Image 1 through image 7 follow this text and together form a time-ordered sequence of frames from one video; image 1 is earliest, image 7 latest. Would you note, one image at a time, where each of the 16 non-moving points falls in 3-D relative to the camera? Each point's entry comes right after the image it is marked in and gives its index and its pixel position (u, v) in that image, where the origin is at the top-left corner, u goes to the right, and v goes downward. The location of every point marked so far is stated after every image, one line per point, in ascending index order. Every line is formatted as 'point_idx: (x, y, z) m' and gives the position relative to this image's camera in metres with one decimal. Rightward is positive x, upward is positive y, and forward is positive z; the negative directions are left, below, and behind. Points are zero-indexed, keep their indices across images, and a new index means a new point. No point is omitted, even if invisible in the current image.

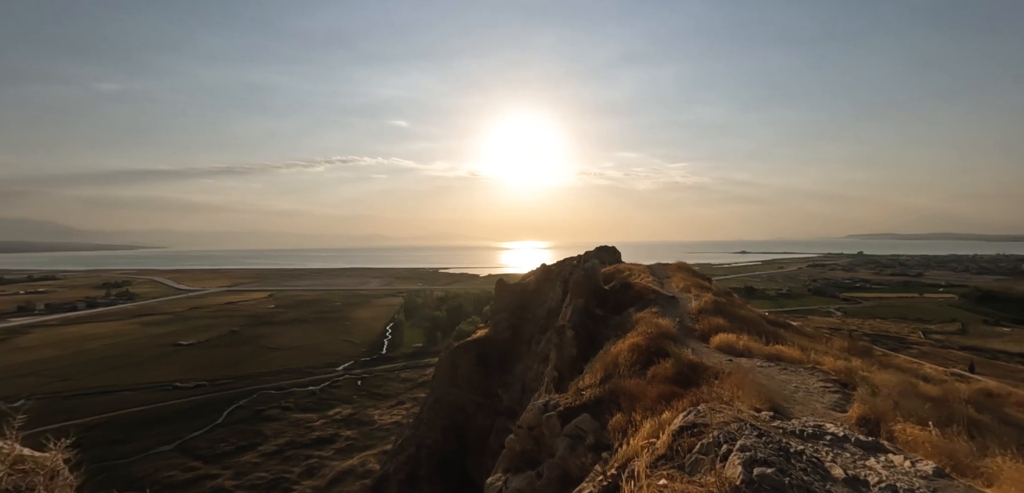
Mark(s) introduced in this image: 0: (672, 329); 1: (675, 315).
0: (+3.4, -1.8, +9.5) m
1: (+4.5, -2.0, +12.4) m
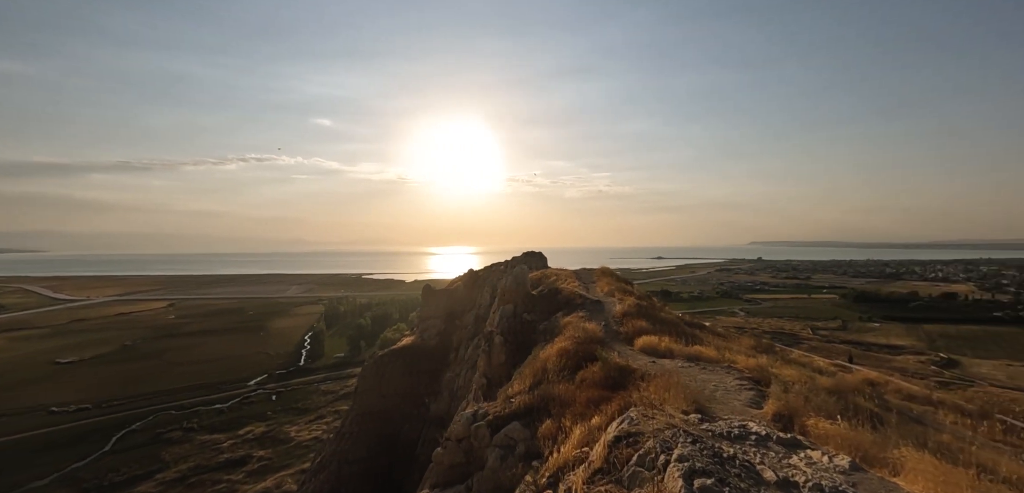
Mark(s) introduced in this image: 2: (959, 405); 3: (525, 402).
0: (+1.8, -1.9, +9.7) m
1: (+2.4, -2.1, +12.8) m
2: (+17.4, -6.1, +16.9) m
3: (+0.2, -2.3, +6.5) m
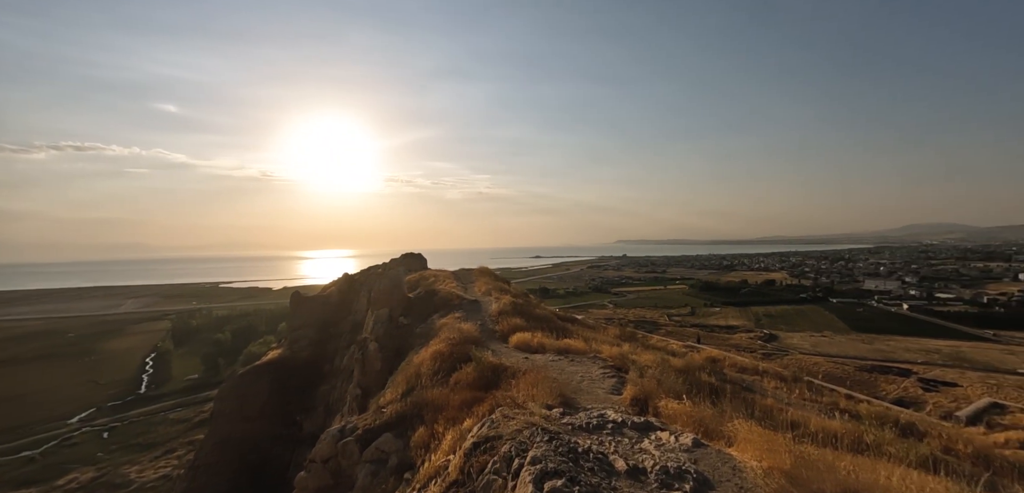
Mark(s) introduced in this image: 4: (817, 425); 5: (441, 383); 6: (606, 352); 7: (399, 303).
0: (-0.9, -1.9, +9.6) m
1: (-1.0, -2.1, +12.7) m
2: (+12.4, -5.9, +20.6) m
3: (-1.6, -2.3, +6.0) m
4: (+4.3, -2.5, +6.2) m
5: (-1.0, -2.0, +6.3) m
6: (+1.9, -2.2, +9.2) m
7: (-3.8, -1.9, +14.5) m
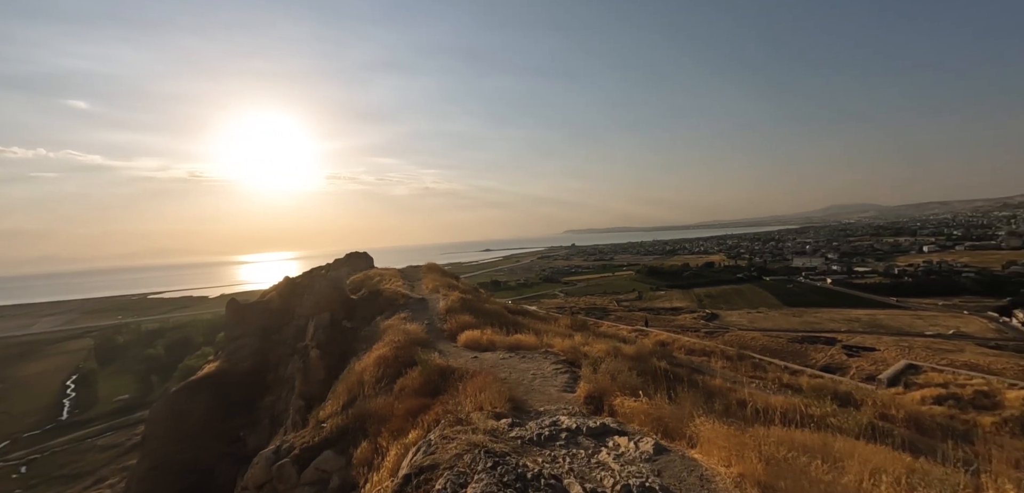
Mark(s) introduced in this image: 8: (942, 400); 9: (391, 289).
0: (-1.9, -1.8, +9.2) m
1: (-2.4, -2.0, +12.2) m
2: (+10.3, -5.1, +21.6) m
3: (-2.2, -2.3, +5.5) m
4: (+3.7, -2.3, +6.3) m
5: (-1.7, -1.9, +5.8) m
6: (+1.0, -2.0, +9.0) m
7: (-5.3, -1.9, +13.7) m
8: (+18.3, -6.5, +18.7) m
9: (-4.4, -1.5, +16.1) m
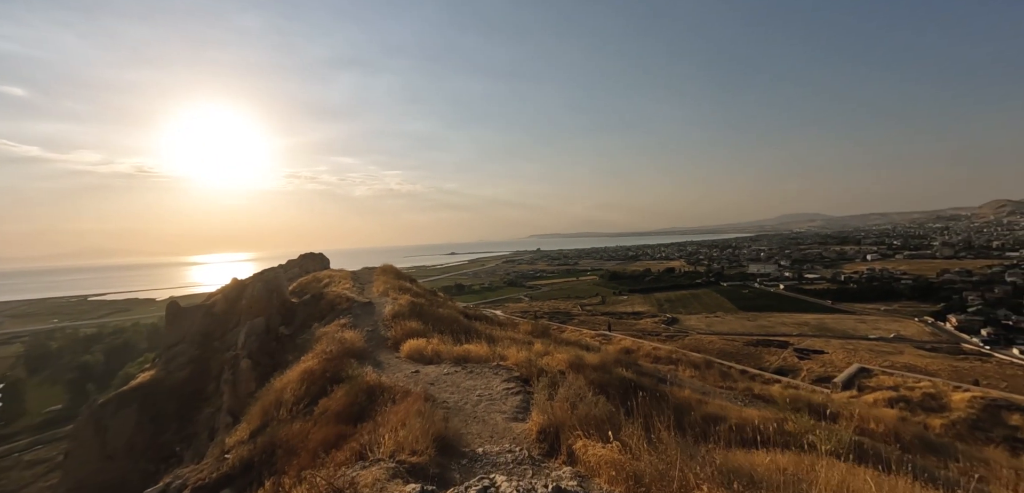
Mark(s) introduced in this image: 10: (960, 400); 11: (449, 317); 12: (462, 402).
0: (-2.7, -1.8, +8.2) m
1: (-3.5, -2.0, +11.2) m
2: (+8.4, -5.3, +21.4) m
3: (-2.8, -2.2, +4.6) m
4: (+3.0, -2.3, +5.8) m
5: (-2.3, -1.9, +4.9) m
6: (+0.1, -2.0, +8.3) m
7: (-6.5, -1.8, +12.5) m
8: (+16.6, -6.9, +19.2) m
9: (-5.8, -1.5, +14.9) m
10: (+20.1, -6.9, +19.6) m
11: (-1.8, -2.2, +14.1) m
12: (-0.5, -2.0, +5.9) m
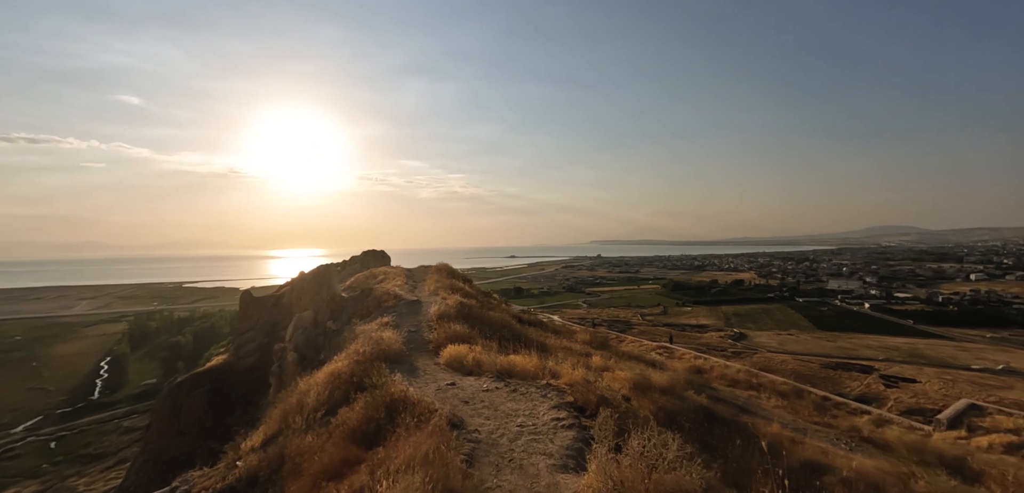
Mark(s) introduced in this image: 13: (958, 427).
0: (-1.8, -1.7, +7.7) m
1: (-2.2, -1.9, +10.8) m
2: (+10.8, -5.7, +19.4) m
3: (-2.4, -2.0, +4.1) m
4: (+3.5, -2.3, +4.6) m
5: (-1.8, -1.7, +4.4) m
6: (+1.0, -2.0, +7.4) m
7: (-5.0, -1.7, +12.5) m
8: (+18.6, -7.5, +16.2) m
9: (-4.0, -1.4, +14.8) m
10: (+22.1, -7.7, +16.1) m
11: (-0.2, -2.2, +13.4) m
12: (+0.1, -1.9, +5.2) m
13: (+20.5, -8.3, +20.0) m
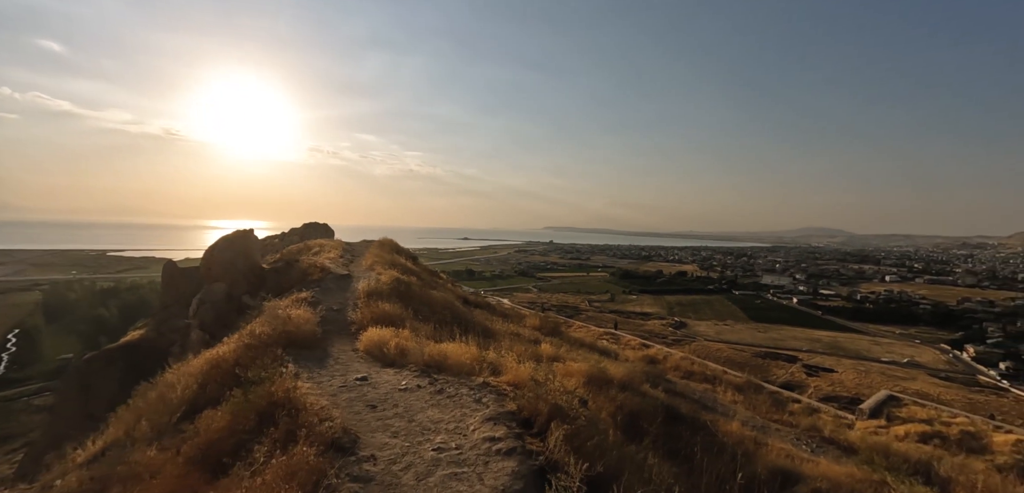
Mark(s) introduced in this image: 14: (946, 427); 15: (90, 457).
0: (-2.7, -1.1, +6.7) m
1: (-3.4, -1.2, +9.7) m
2: (+8.5, -5.3, +19.7) m
3: (-2.9, -1.6, +3.0) m
4: (+2.9, -2.2, +4.1) m
5: (-2.3, -1.3, +3.4) m
6: (+0.1, -1.6, +6.7) m
7: (-6.4, -0.8, +11.1) m
8: (+16.4, -7.6, +17.3) m
9: (-5.5, -0.5, +13.5) m
10: (+19.9, -7.9, +17.7) m
11: (-1.7, -1.6, +12.5) m
12: (-0.6, -1.6, +4.3) m
13: (+17.9, -8.3, +21.4) m
14: (+19.1, -7.9, +19.2) m
15: (-3.3, -1.7, +3.6) m
